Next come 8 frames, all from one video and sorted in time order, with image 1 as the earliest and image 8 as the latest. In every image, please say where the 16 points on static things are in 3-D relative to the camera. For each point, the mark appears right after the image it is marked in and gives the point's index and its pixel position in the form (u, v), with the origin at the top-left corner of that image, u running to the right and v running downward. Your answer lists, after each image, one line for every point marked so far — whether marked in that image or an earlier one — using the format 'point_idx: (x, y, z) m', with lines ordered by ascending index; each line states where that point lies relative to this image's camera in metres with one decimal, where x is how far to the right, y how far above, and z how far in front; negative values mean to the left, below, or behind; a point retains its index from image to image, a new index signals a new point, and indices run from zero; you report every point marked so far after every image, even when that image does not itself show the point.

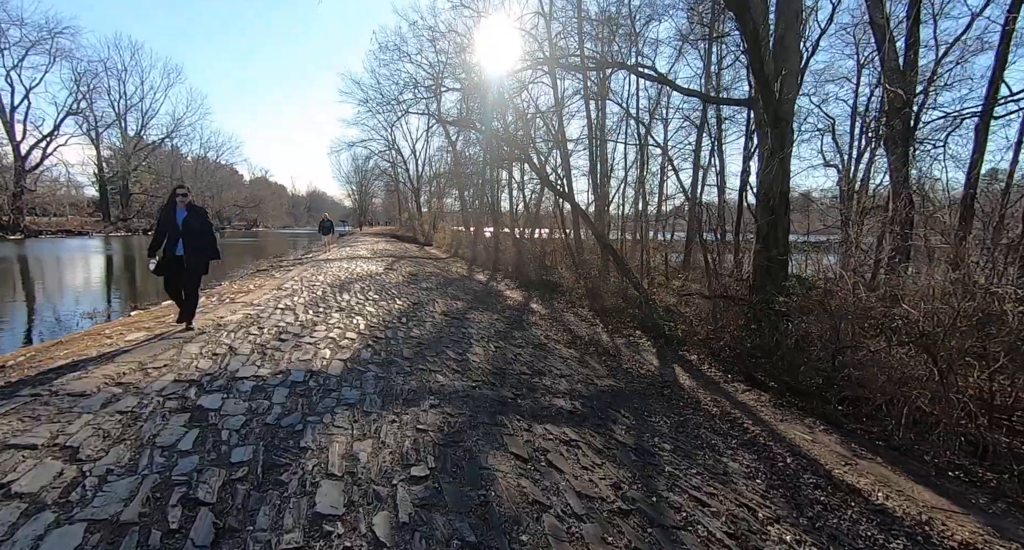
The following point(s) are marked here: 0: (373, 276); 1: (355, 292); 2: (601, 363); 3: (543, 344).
0: (-3.9, -0.1, +12.5) m
1: (-3.2, -0.4, +9.1) m
2: (+1.4, -1.4, +6.9) m
3: (+0.5, -1.1, +7.2) m
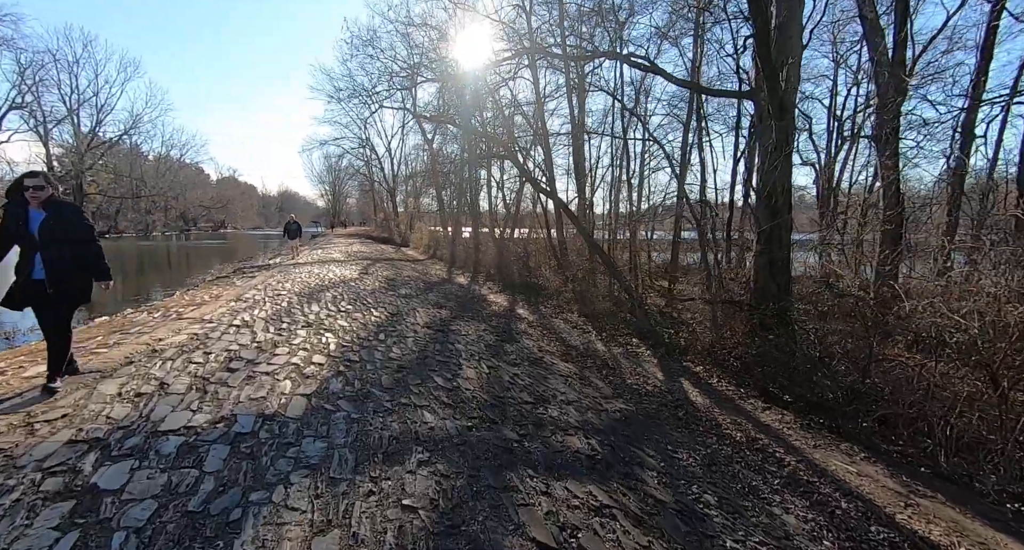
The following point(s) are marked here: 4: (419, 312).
0: (-4.3, -0.2, +11.5) m
1: (-3.5, -0.5, +8.2) m
2: (+1.3, -1.5, +6.2) m
3: (+0.4, -1.2, +6.5) m
4: (-1.7, -0.7, +8.3) m
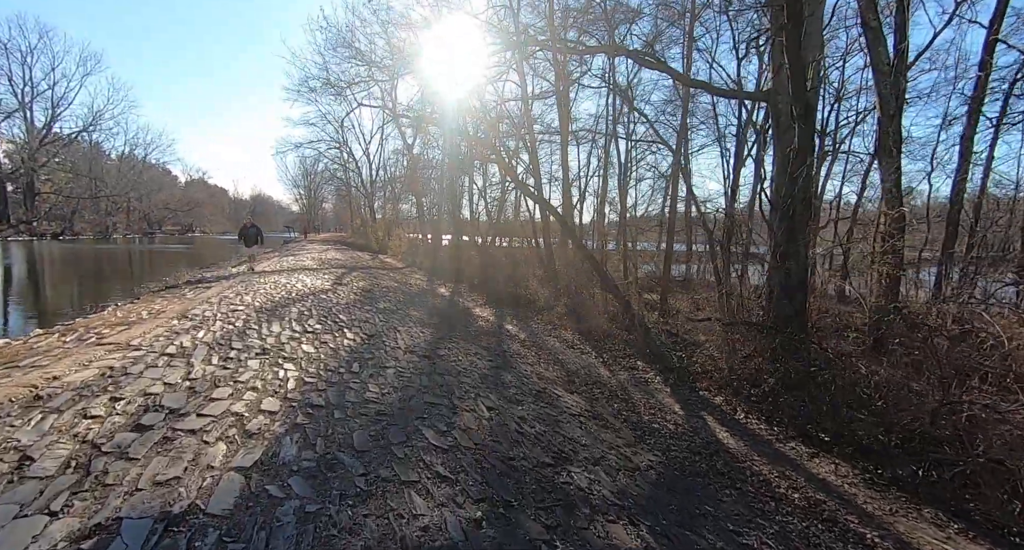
0: (-4.6, -0.5, +10.3) m
1: (-3.5, -0.7, +7.0) m
2: (+1.3, -1.7, +5.3) m
3: (+0.4, -1.5, +5.5) m
4: (-1.8, -0.9, +7.2) m
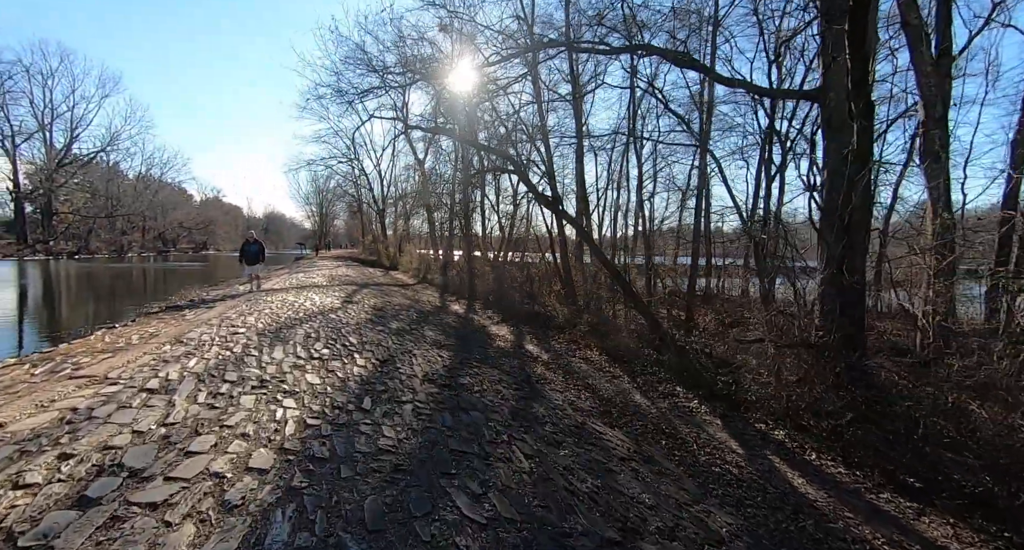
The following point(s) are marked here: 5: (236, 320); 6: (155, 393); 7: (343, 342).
0: (-4.1, -0.9, +9.7) m
1: (-3.1, -1.0, +6.3) m
2: (+1.6, -1.9, +4.5) m
3: (+0.8, -1.7, +4.7) m
4: (-1.4, -1.2, +6.5) m
5: (-4.8, -0.8, +7.9) m
6: (-3.0, -1.0, +3.8) m
7: (-2.6, -1.0, +6.9) m
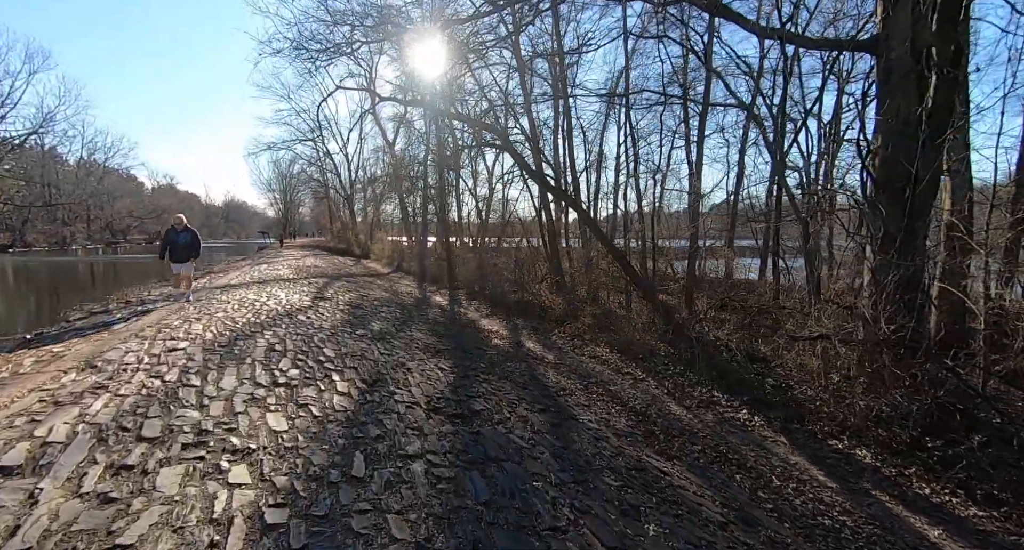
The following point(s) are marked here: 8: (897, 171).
0: (-4.1, -0.8, +8.2) m
1: (-2.9, -1.0, +4.9) m
2: (+2.0, -1.8, +3.3) m
3: (+1.1, -1.6, +3.5) m
4: (-1.2, -1.2, +5.1) m
5: (-4.7, -0.8, +6.3) m
6: (-2.7, -1.1, +2.4) m
7: (-2.4, -1.0, +5.5) m
8: (+5.3, +1.4, +6.0) m
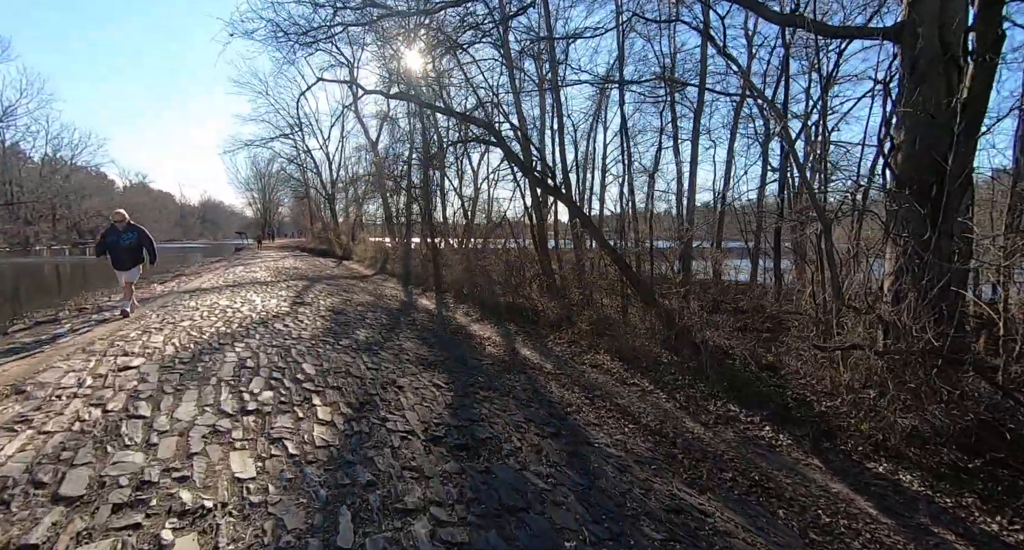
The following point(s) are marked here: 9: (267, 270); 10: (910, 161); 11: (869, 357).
0: (-4.1, -0.8, +7.4) m
1: (-2.8, -1.0, +4.2) m
2: (+2.1, -1.9, +2.8) m
3: (+1.2, -1.7, +3.0) m
4: (-1.1, -1.2, +4.5) m
5: (-4.7, -0.8, +5.6) m
6: (-2.5, -1.1, +1.7) m
7: (-2.4, -1.1, +4.9) m
8: (+5.3, +1.4, +5.7) m
9: (-10.9, +0.3, +19.9) m
10: (+5.2, +1.5, +5.8) m
11: (+4.2, -1.0, +5.2) m
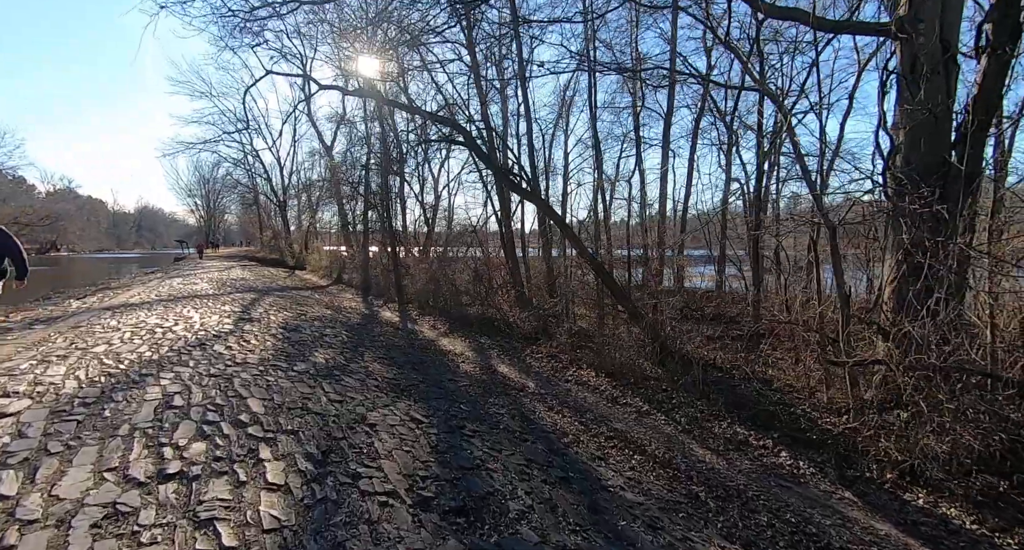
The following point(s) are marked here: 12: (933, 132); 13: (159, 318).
0: (-4.4, -1.0, +6.3) m
1: (-2.8, -1.2, +3.2) m
2: (+2.3, -1.9, +2.3) m
3: (+1.3, -1.7, +2.3) m
4: (-1.1, -1.3, +3.7) m
5: (-4.8, -1.0, +4.4) m
6: (-2.2, -1.2, +0.7) m
7: (-2.4, -1.2, +3.9) m
8: (+5.1, +1.3, +5.4) m
9: (-12.3, -0.2, +18.1) m
10: (+5.0, +1.4, +5.5) m
11: (+4.1, -1.1, +4.9) m
12: (+5.1, +1.7, +5.4) m
13: (-6.8, -0.8, +8.6) m
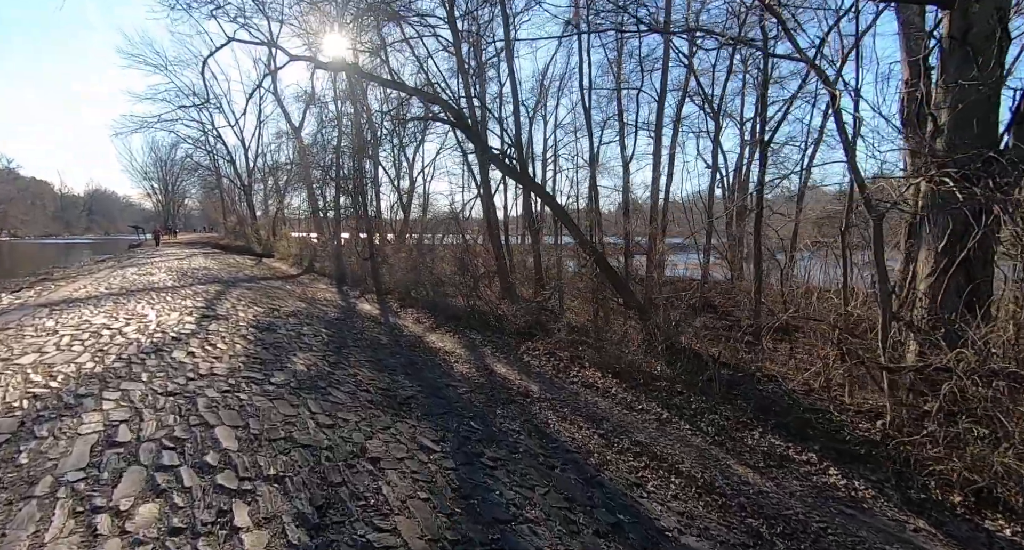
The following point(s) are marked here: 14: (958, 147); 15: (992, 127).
0: (-4.2, -1.0, +5.3) m
1: (-2.5, -1.2, +2.3) m
2: (+2.6, -2.0, +1.7) m
3: (+1.7, -1.8, +1.8) m
4: (-0.9, -1.3, +2.9) m
5: (-4.5, -1.0, +3.4) m
6: (-1.8, -1.3, -0.1) m
7: (-2.1, -1.2, +3.1) m
8: (+5.3, +1.3, +5.0) m
9: (-12.8, +0.2, +16.6) m
10: (+5.2, +1.4, +5.1) m
11: (+4.3, -1.0, +4.4) m
12: (+5.3, +1.7, +5.0) m
13: (-6.8, -0.7, +7.5) m
14: (+5.2, +1.3, +5.1) m
15: (+5.4, +1.5, +5.0) m
